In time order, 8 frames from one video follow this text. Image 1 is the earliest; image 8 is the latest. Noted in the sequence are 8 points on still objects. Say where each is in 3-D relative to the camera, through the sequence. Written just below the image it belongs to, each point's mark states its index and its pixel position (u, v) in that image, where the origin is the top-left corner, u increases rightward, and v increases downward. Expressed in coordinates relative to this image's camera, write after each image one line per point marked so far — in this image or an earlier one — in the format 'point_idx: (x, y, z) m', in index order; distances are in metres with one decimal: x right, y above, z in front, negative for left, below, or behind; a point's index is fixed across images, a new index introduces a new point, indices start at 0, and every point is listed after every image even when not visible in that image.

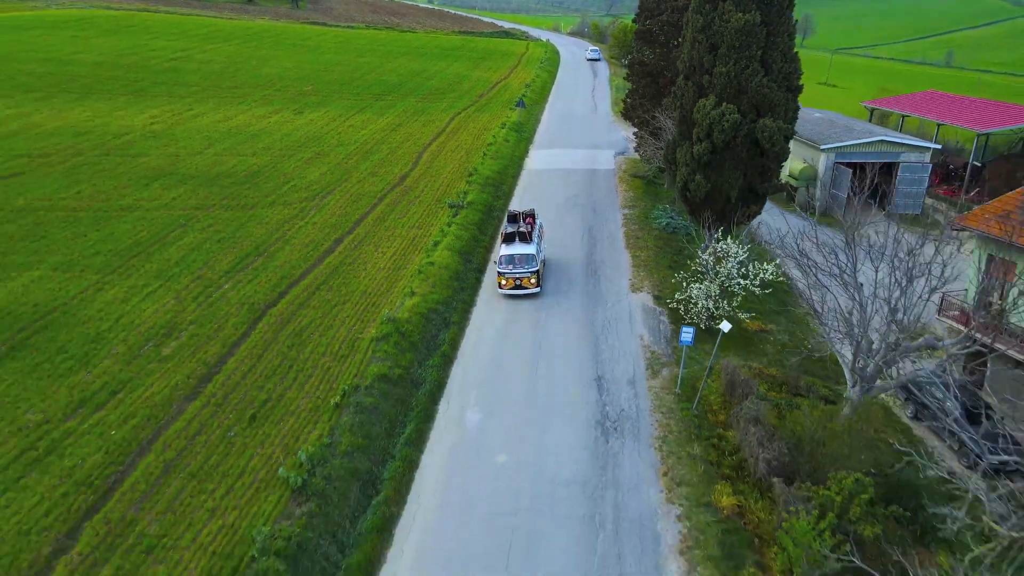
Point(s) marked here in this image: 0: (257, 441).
0: (-4.3, -2.5, +12.8) m
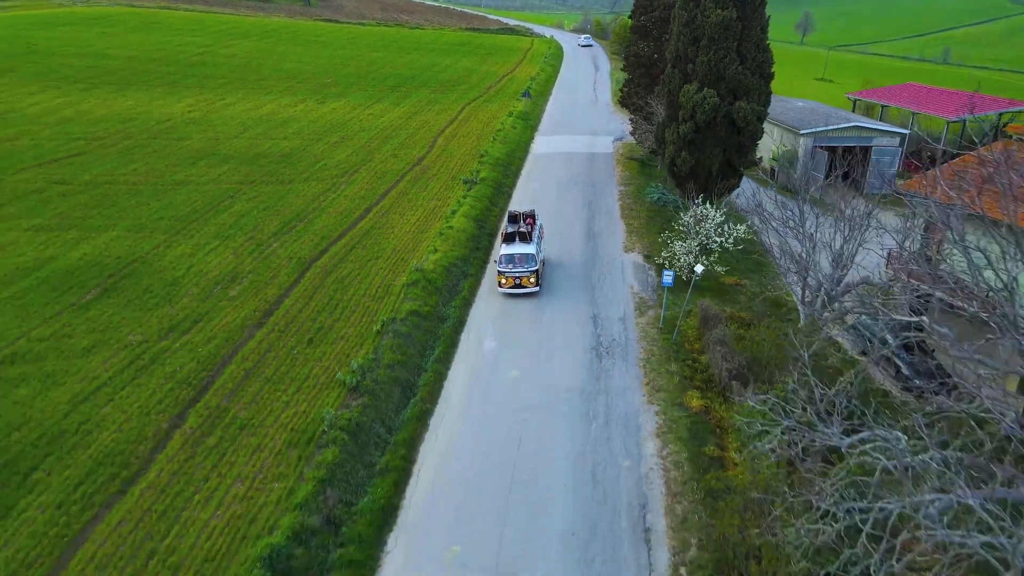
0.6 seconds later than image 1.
0: (-4.1, -1.4, +15.8) m
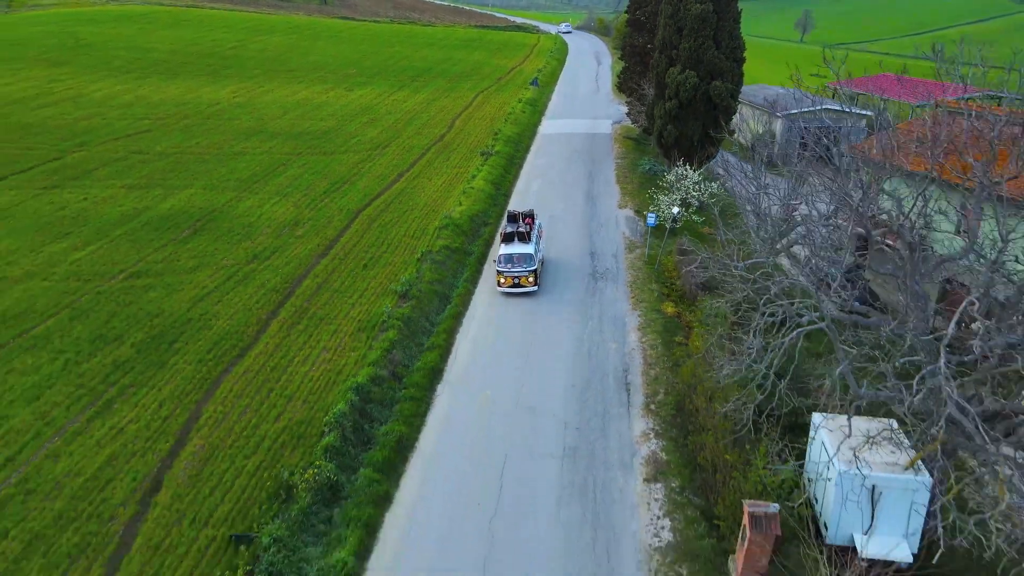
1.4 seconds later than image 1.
0: (-3.7, +0.4, +20.1) m
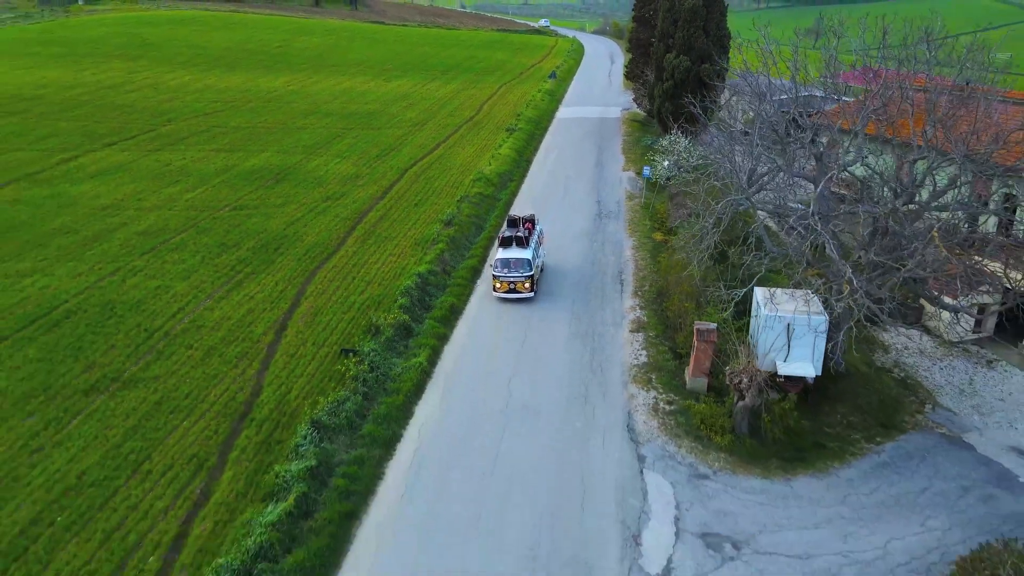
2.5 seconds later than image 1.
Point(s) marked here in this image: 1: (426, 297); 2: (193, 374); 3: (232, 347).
0: (-3.0, +2.6, +25.2) m
1: (-2.1, -0.2, +19.1) m
2: (-6.5, -1.7, +15.3) m
3: (-6.1, -1.2, +16.4) m
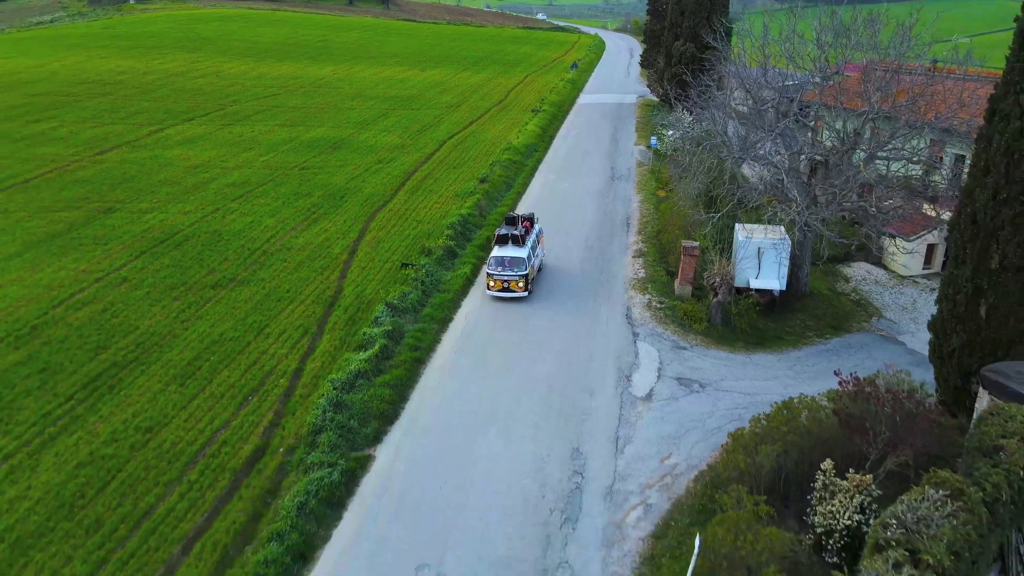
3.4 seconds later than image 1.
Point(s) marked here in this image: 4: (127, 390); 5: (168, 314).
0: (-2.0, +4.6, +29.6) m
1: (-1.3, +1.7, +23.4) m
2: (-5.8, +0.3, +19.8) m
3: (-5.4, +0.8, +20.9) m
4: (-7.5, -1.9, +14.7) m
5: (-8.0, -0.6, +17.6) m
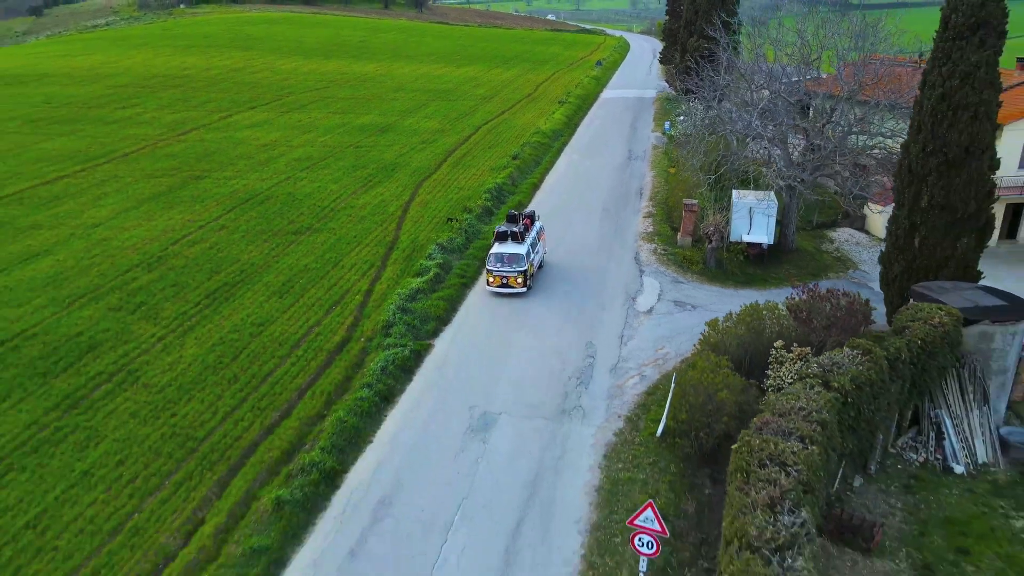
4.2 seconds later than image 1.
0: (-0.8, +6.1, +33.5) m
1: (-0.3, +3.3, +27.3) m
2: (-4.9, +1.9, +23.9) m
3: (-4.5, +2.4, +24.9) m
4: (-6.8, -0.3, +18.8) m
5: (-7.2, +1.1, +21.7) m
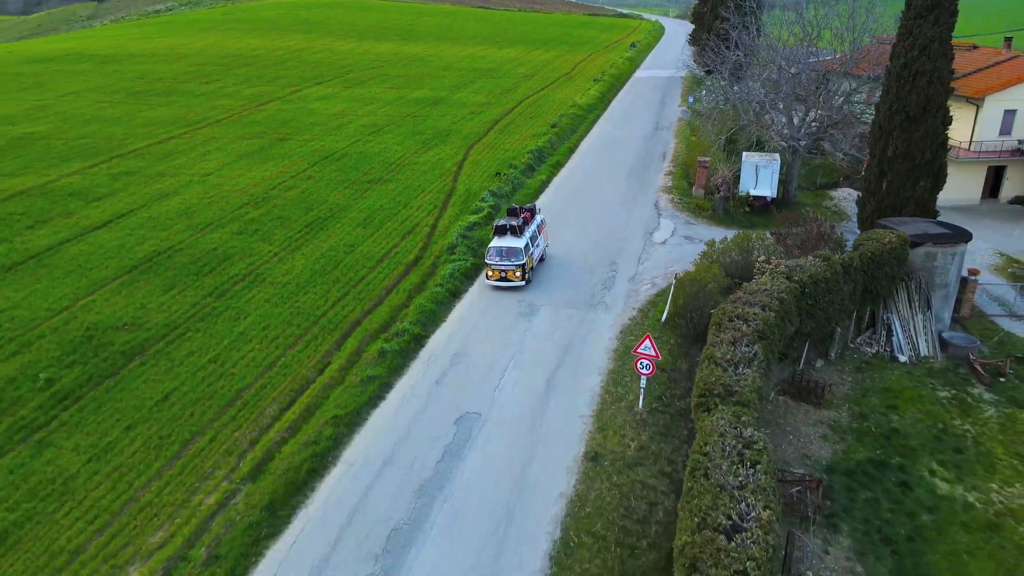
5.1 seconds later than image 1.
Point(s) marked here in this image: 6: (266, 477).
0: (+1.2, +8.4, +37.8) m
1: (+1.3, +5.5, +31.6) m
2: (-3.5, +4.1, +28.3) m
3: (-3.0, +4.6, +29.4) m
4: (-5.6, +1.9, +23.5) m
5: (-5.9, +3.2, +26.3) m
6: (-4.1, -3.1, +12.5) m
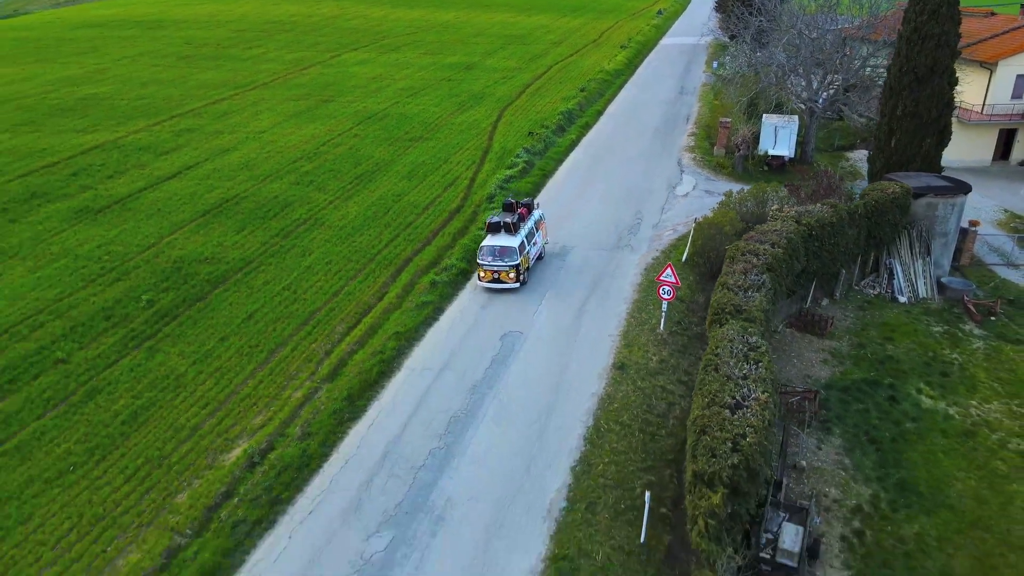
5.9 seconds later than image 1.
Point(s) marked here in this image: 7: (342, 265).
0: (+2.8, +10.6, +39.4) m
1: (+2.7, +7.5, +33.4) m
2: (-2.2, +6.1, +30.3) m
3: (-1.7, +6.6, +31.3) m
4: (-4.5, +3.7, +25.6) m
5: (-4.6, +5.2, +28.4) m
6: (-3.3, -1.8, +14.8) m
7: (-4.4, +0.5, +19.5) m
